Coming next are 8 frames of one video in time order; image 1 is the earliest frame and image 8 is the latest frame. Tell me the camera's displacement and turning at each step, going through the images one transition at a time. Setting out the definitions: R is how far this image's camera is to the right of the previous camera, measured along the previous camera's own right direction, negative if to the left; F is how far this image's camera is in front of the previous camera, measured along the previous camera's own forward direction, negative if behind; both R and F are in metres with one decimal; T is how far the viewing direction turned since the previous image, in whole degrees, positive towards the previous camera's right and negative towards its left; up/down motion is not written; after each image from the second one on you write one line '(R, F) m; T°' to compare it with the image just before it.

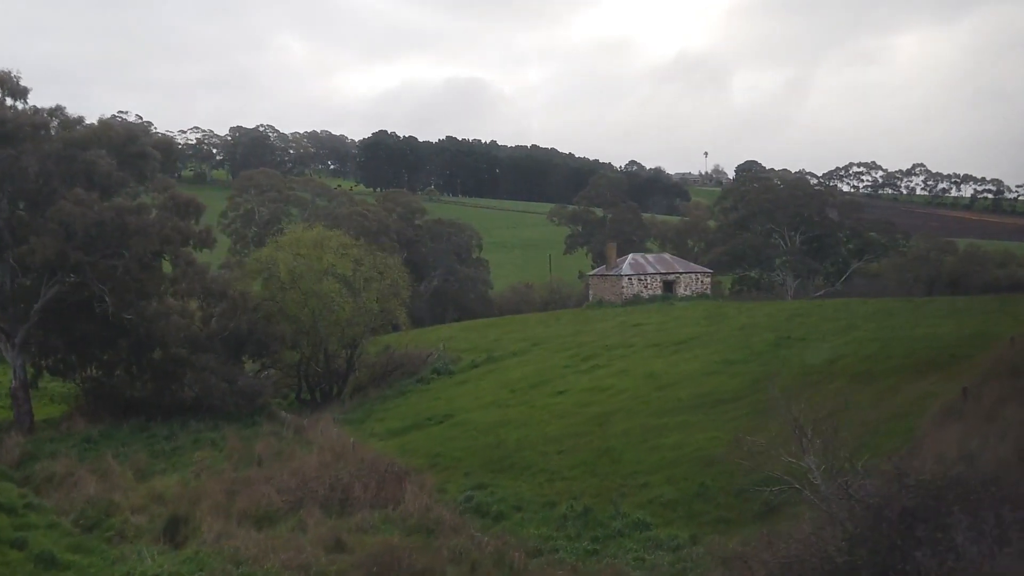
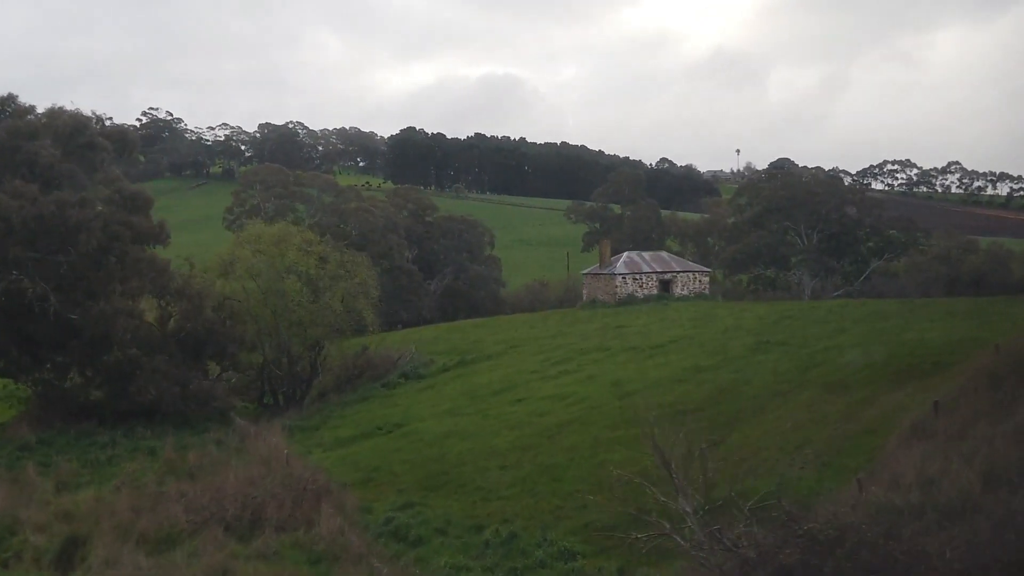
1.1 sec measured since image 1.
(+1.6, +1.4) m; -1°
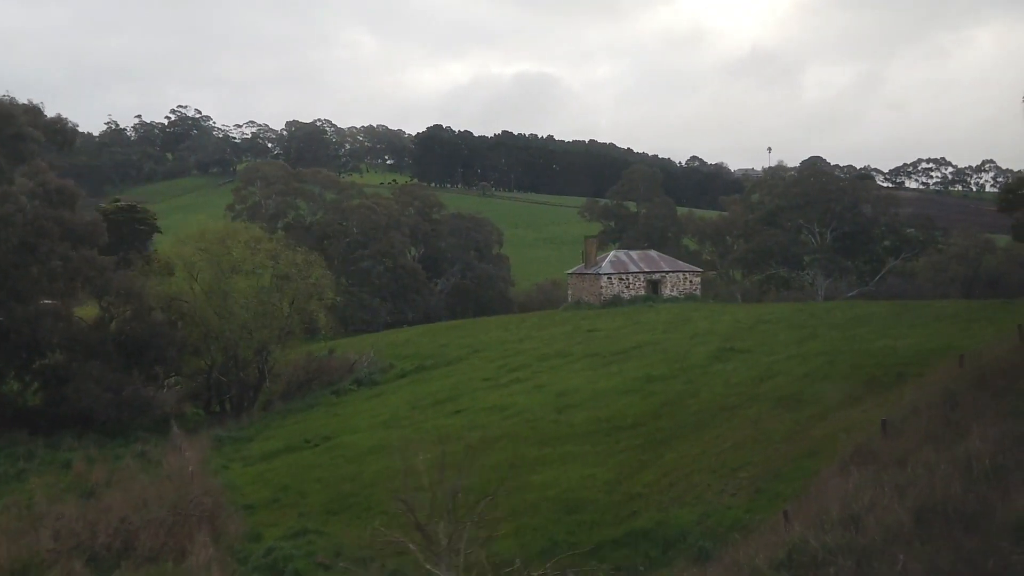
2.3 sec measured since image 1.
(+1.9, +1.5) m; -1°
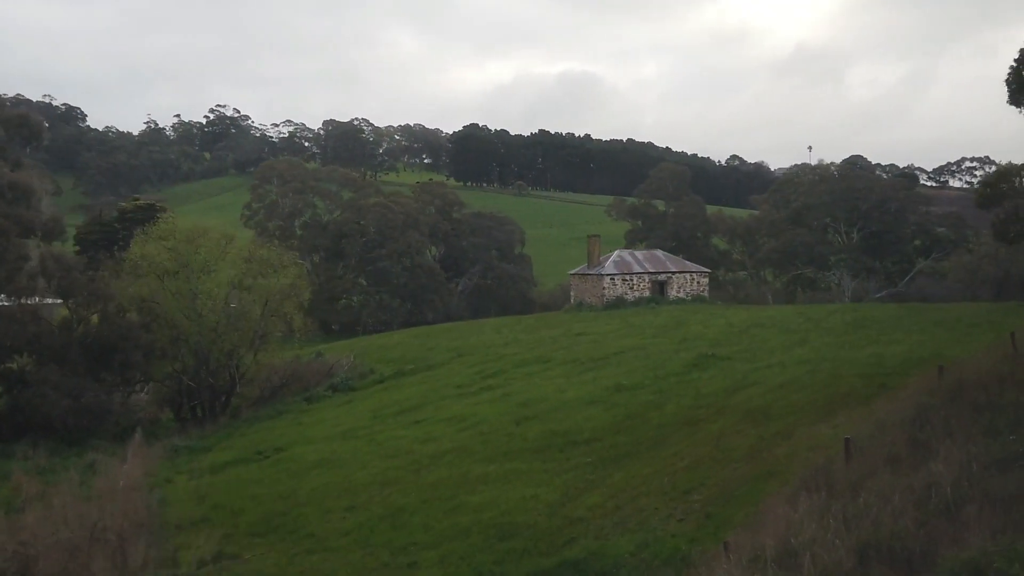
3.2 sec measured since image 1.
(+1.5, +1.1) m; -2°
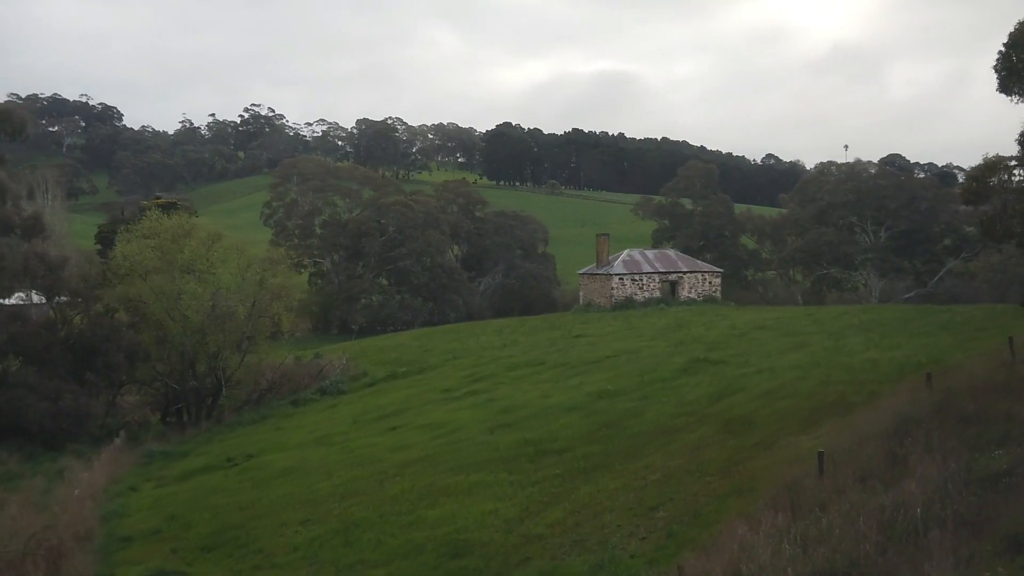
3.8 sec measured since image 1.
(+1.1, +0.8) m; -2°
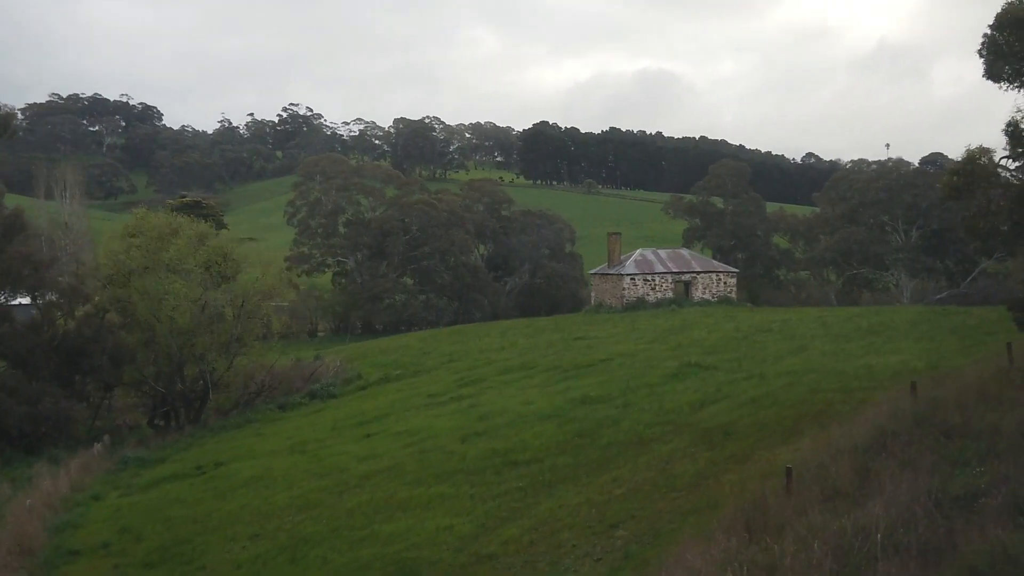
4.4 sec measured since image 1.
(+1.1, +0.8) m; -2°
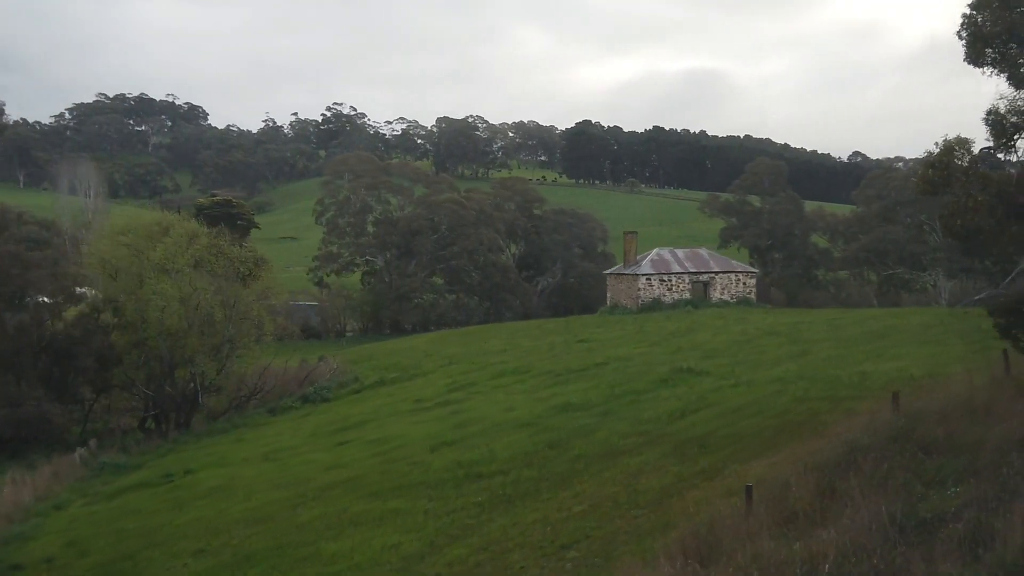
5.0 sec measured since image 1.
(+1.2, +0.8) m; -2°
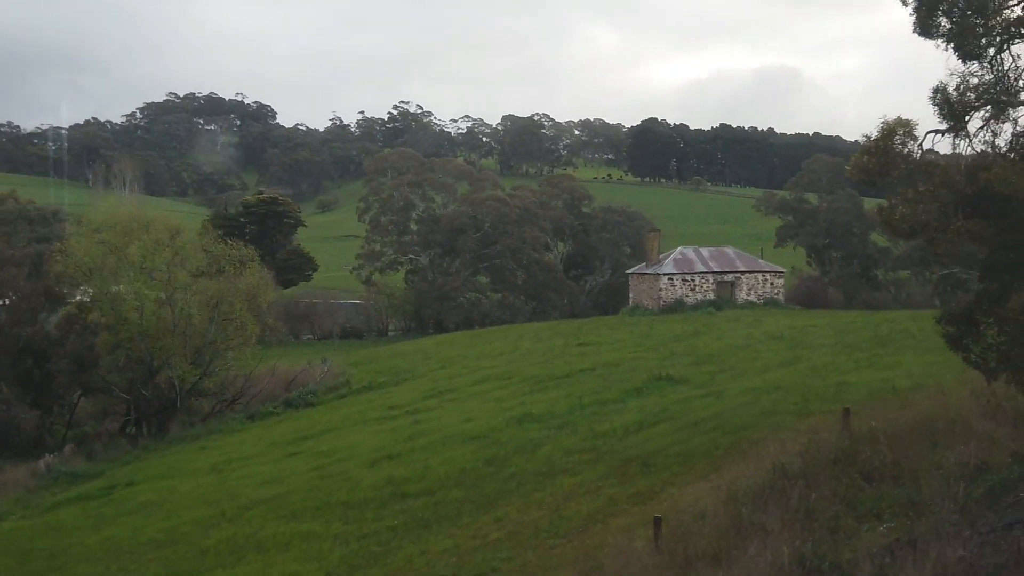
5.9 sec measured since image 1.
(+1.9, +1.3) m; -3°
